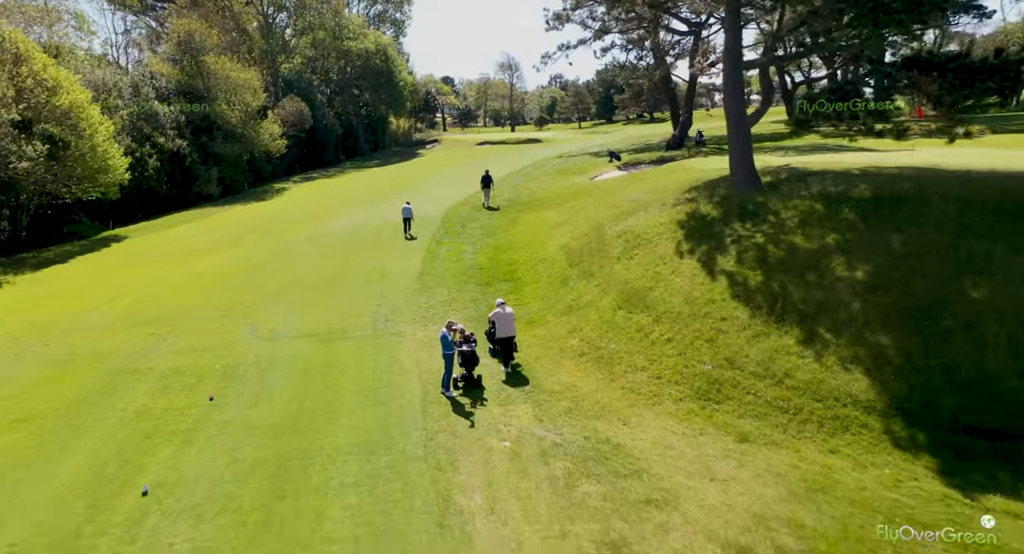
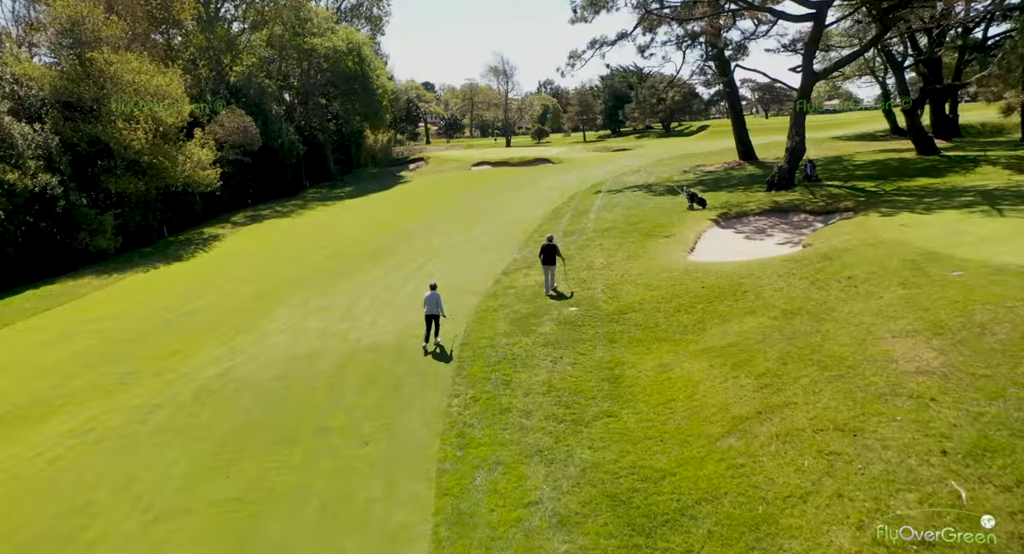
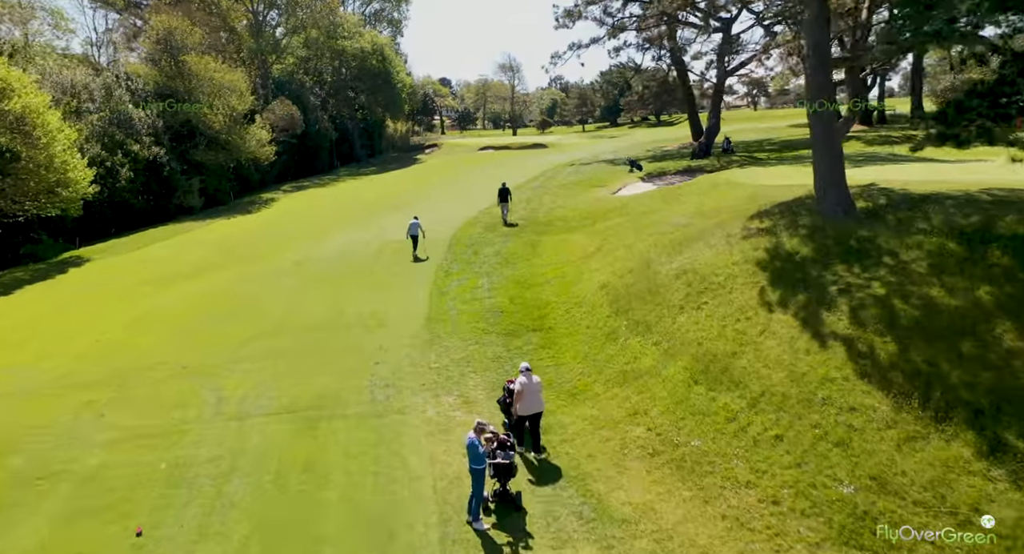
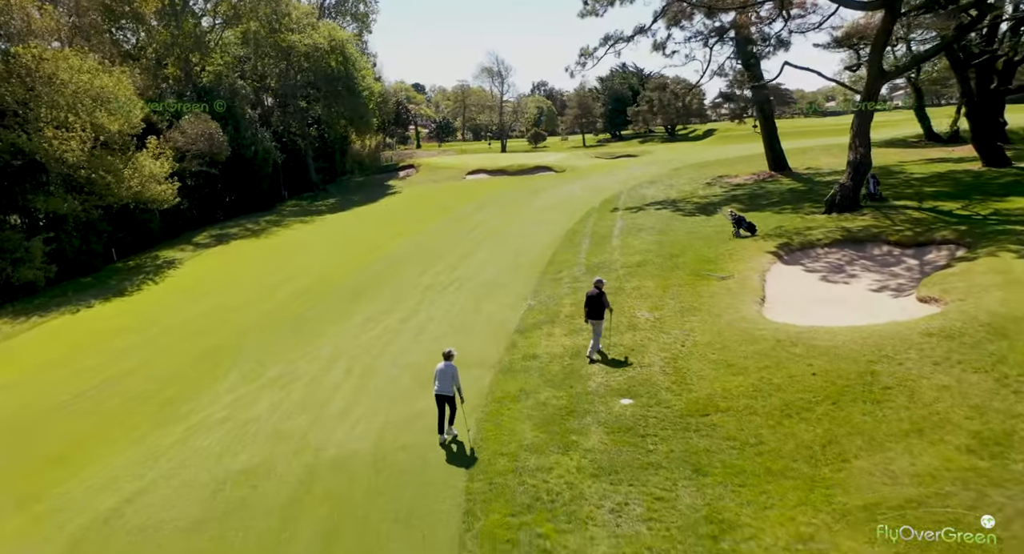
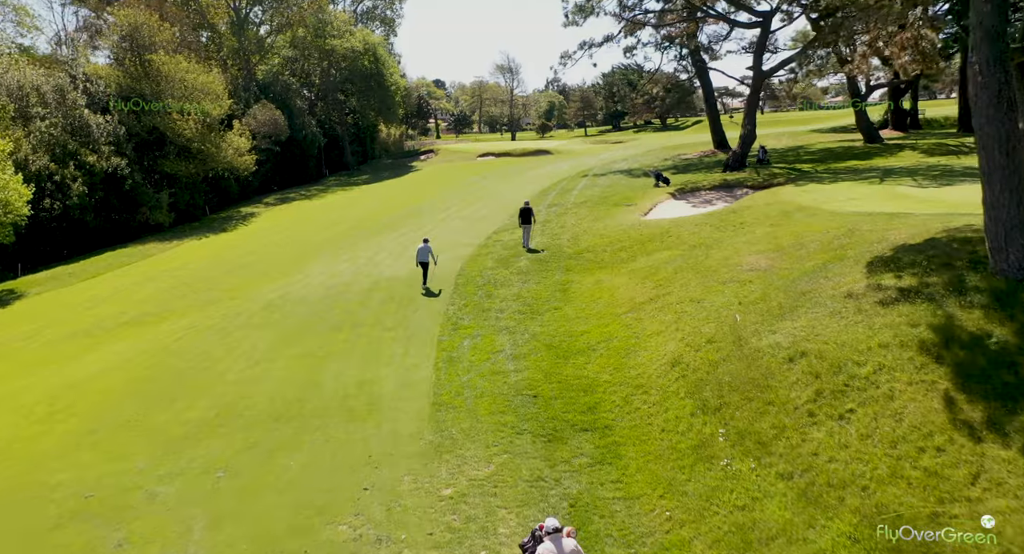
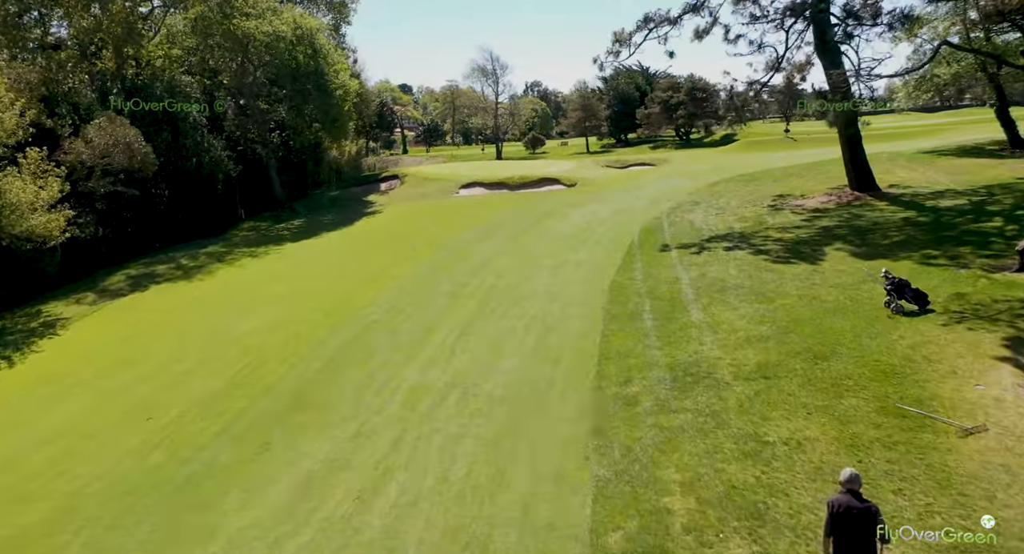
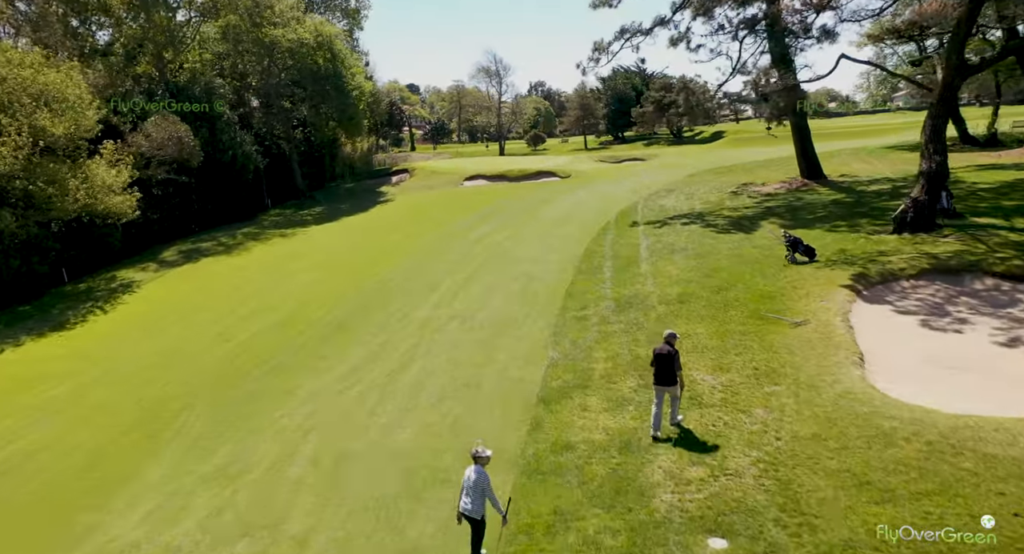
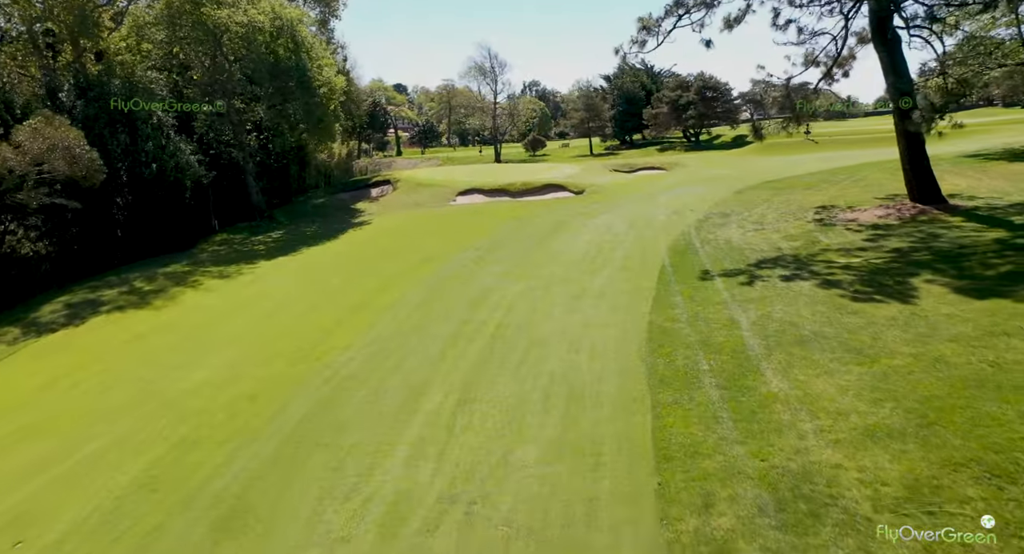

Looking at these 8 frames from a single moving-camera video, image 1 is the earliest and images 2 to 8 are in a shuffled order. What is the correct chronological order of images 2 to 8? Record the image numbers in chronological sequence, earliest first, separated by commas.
3, 5, 2, 4, 7, 6, 8
